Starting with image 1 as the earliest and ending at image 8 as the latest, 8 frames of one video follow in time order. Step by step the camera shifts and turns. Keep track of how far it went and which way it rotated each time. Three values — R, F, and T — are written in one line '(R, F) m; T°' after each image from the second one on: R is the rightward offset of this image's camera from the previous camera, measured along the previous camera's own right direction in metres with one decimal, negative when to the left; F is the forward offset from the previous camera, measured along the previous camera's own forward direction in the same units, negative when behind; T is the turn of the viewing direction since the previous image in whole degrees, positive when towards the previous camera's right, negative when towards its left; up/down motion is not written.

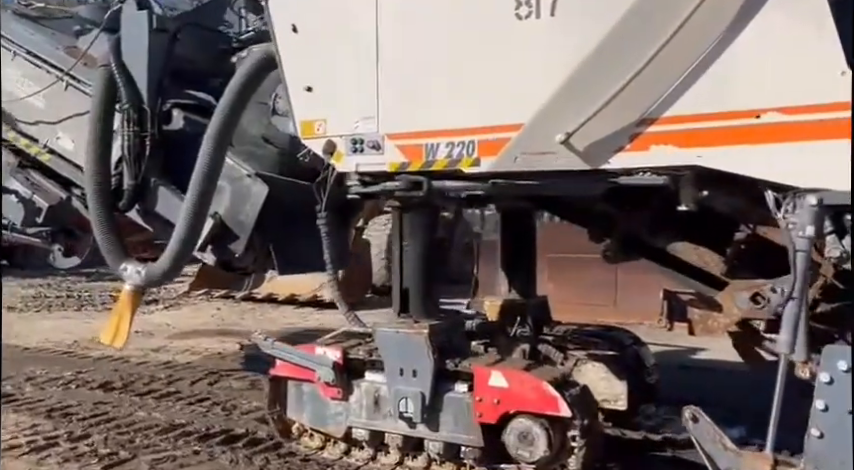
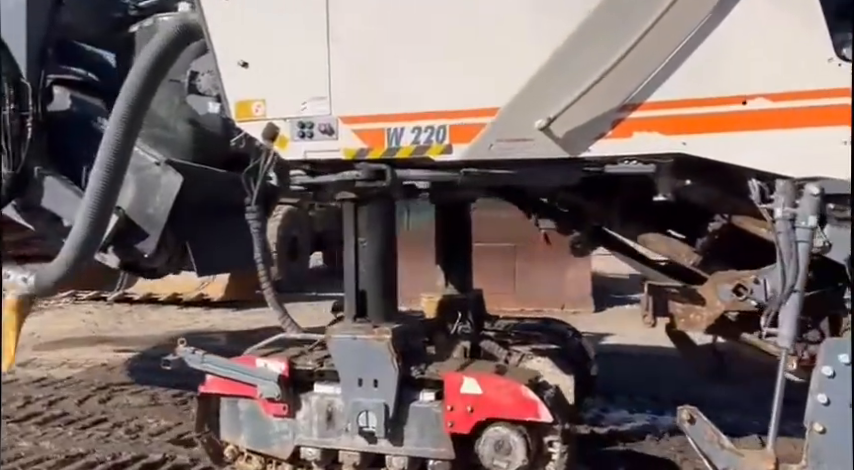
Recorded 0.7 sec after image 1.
(-0.6, +0.5) m; +12°
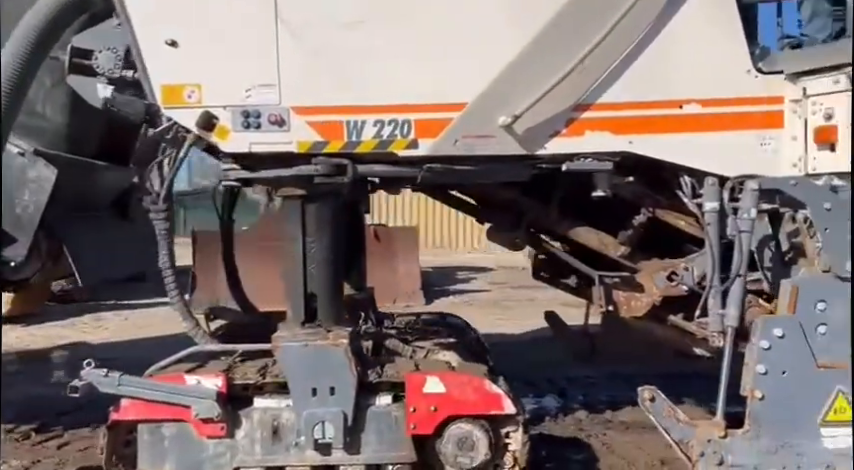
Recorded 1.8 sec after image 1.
(-1.2, +0.3) m; +21°
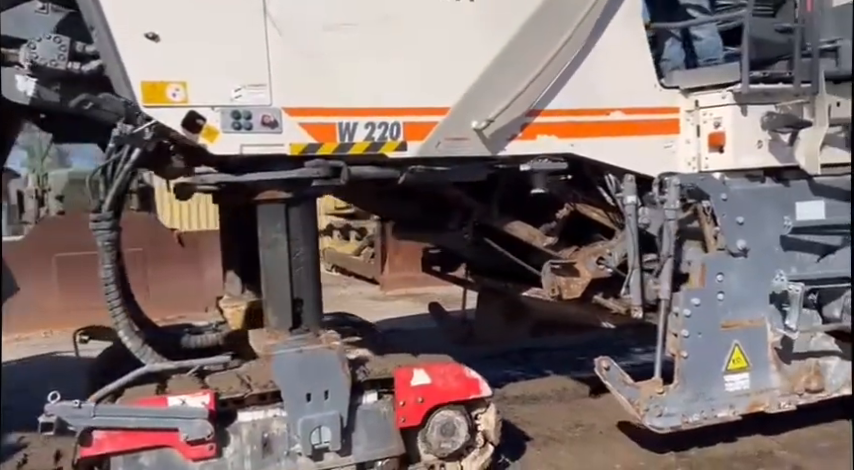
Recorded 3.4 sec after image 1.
(-1.4, +0.1) m; +24°
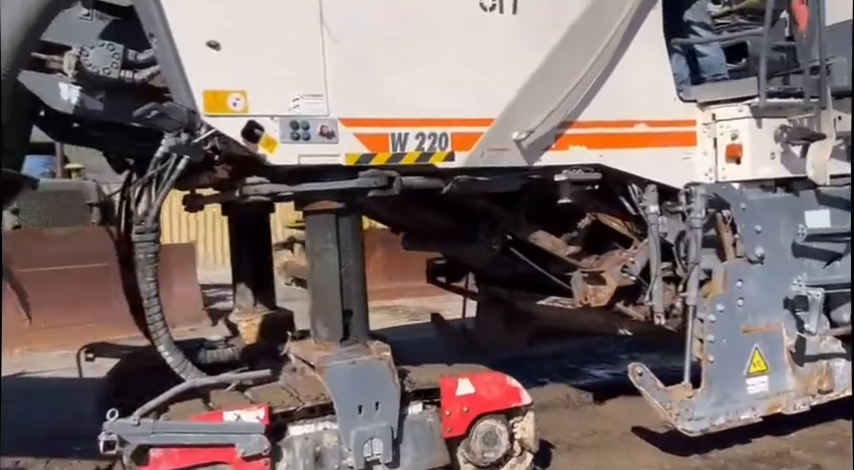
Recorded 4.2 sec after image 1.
(-0.5, 0.0) m; +5°
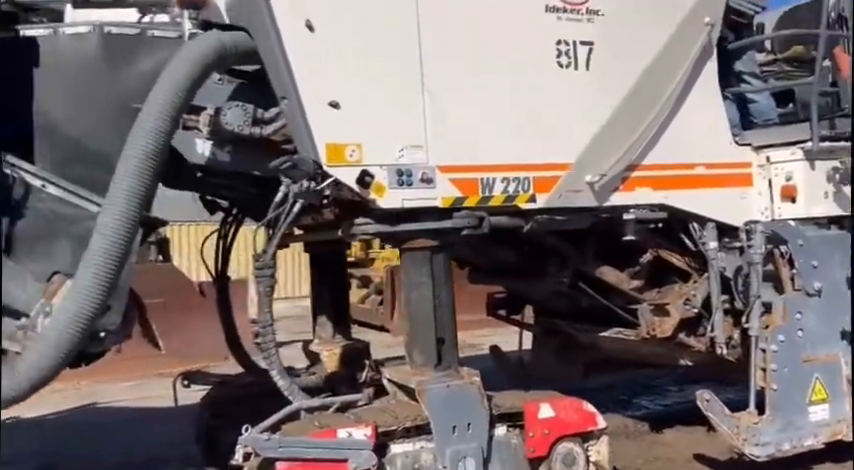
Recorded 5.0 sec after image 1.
(-0.3, -0.4) m; -2°
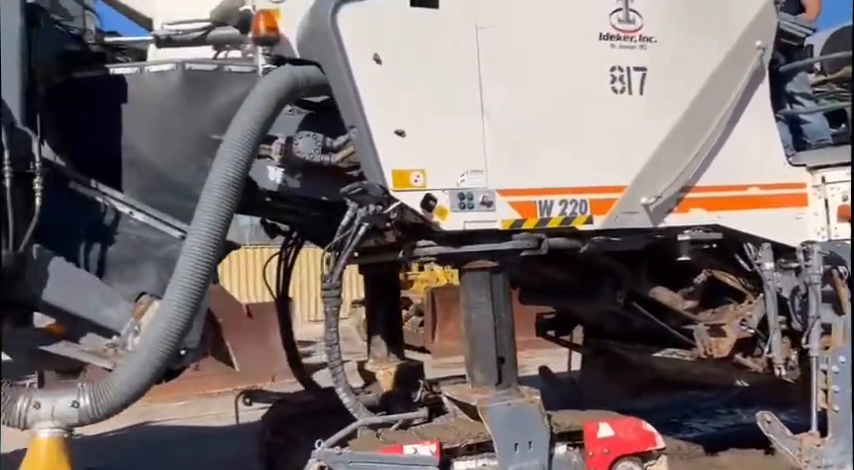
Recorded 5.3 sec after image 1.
(-0.1, -0.1) m; -3°
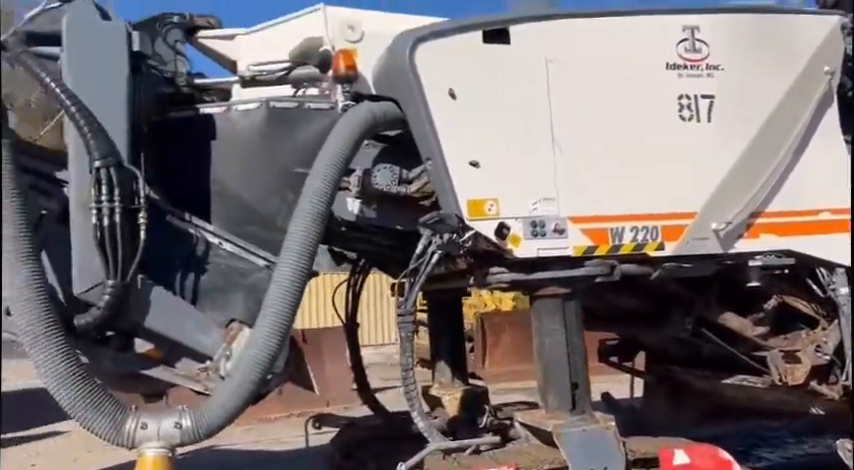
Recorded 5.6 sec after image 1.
(-0.1, -0.1) m; -3°
